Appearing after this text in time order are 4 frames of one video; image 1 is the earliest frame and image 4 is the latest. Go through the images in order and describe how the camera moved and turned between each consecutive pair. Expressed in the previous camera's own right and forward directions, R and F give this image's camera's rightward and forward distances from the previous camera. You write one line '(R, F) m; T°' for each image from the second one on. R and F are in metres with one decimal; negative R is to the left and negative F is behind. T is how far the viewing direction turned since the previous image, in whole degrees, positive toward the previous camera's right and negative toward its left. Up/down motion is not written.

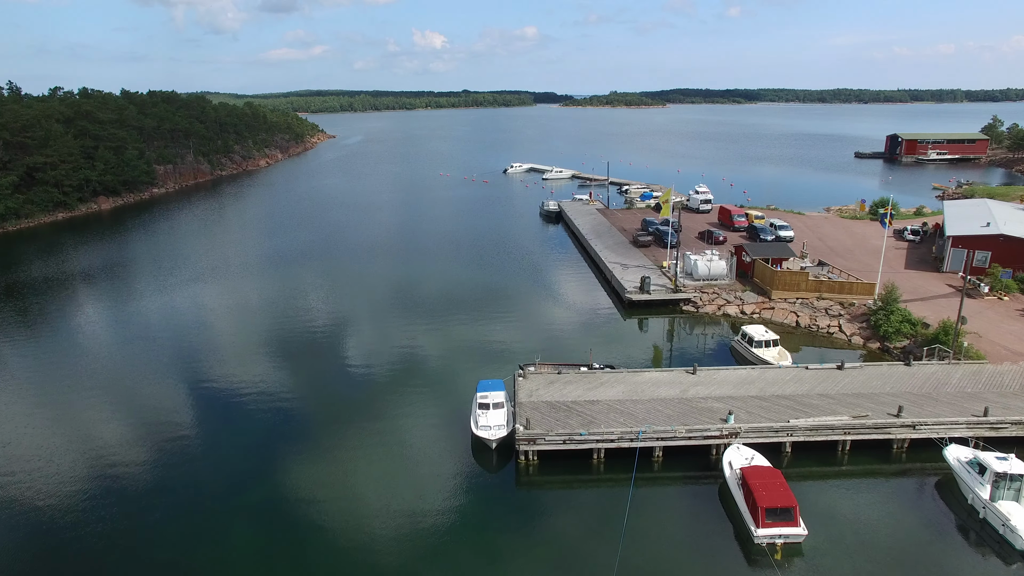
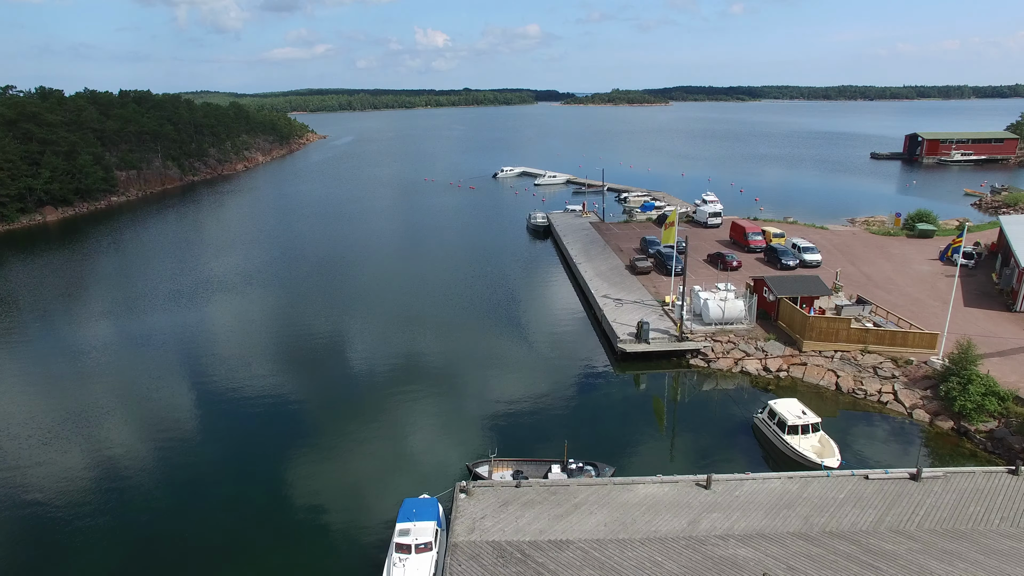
(+1.9, +7.2) m; 0°
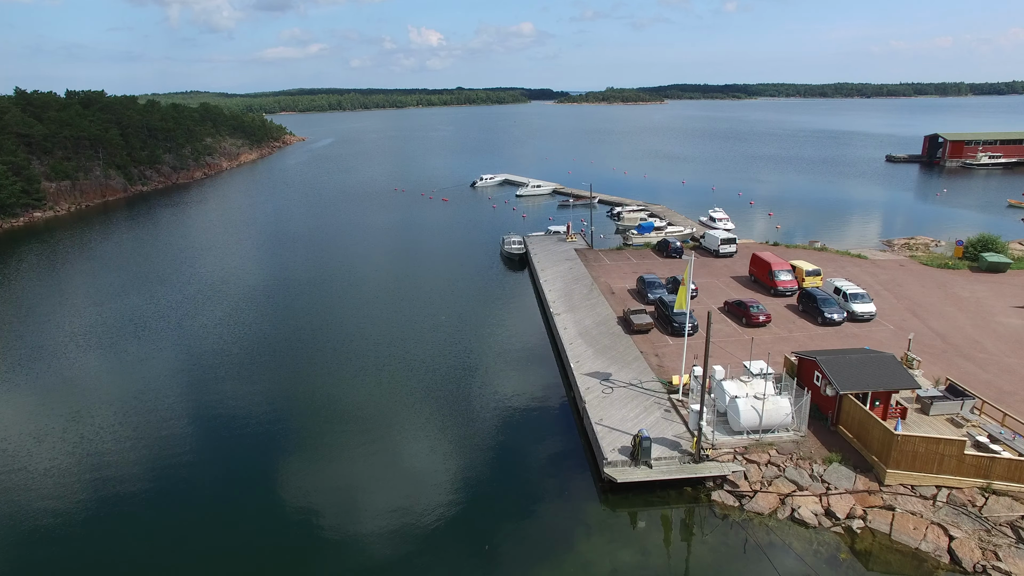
(+2.0, +9.5) m; 0°
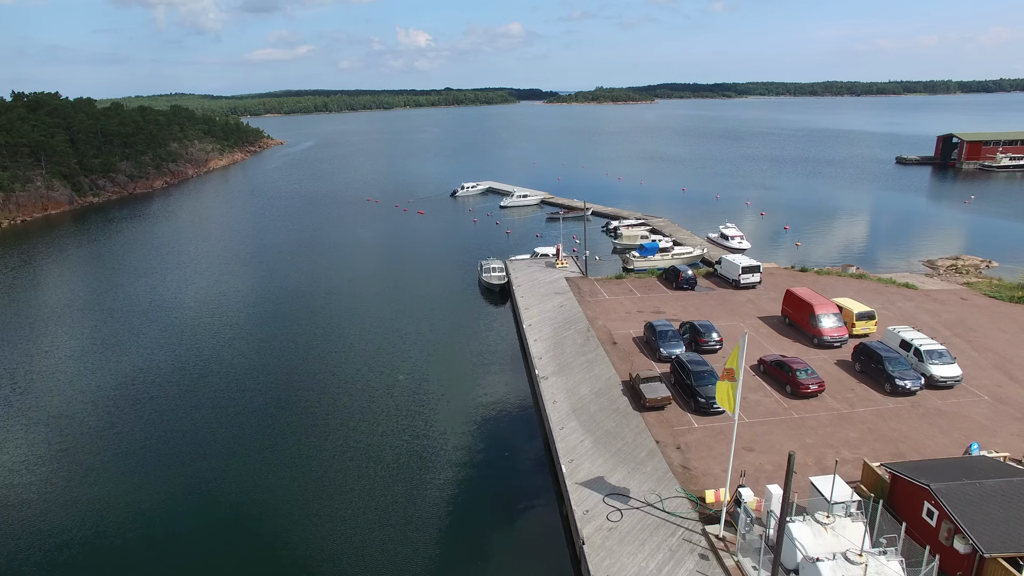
(+0.8, +7.2) m; +1°
